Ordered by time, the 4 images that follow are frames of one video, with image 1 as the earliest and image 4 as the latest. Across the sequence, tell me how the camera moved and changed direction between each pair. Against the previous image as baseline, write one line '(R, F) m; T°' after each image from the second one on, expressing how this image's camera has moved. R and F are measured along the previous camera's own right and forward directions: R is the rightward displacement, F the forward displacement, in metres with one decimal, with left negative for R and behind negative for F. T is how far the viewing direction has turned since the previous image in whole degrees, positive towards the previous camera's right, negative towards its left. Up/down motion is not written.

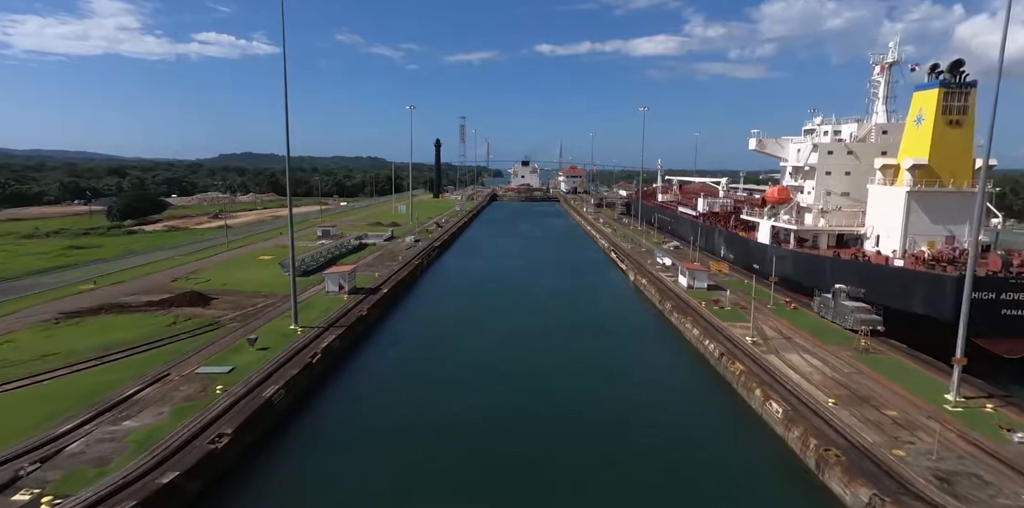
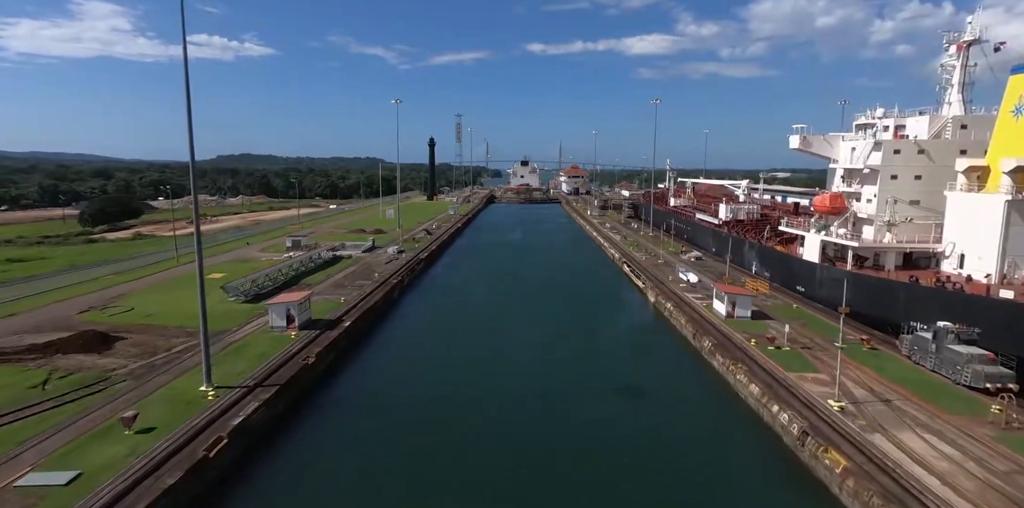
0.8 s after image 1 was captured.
(+0.2, +5.7) m; 0°
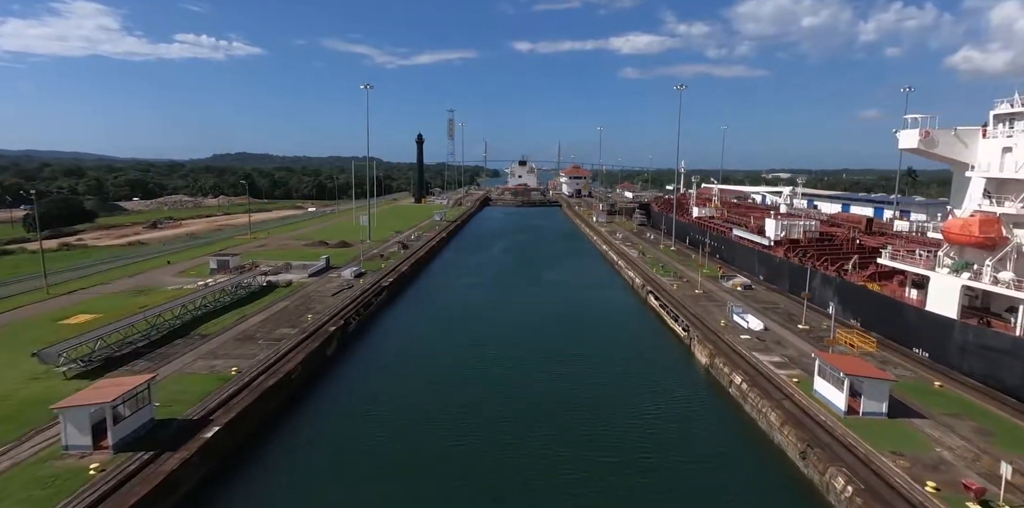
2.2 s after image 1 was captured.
(+0.4, +9.1) m; 0°
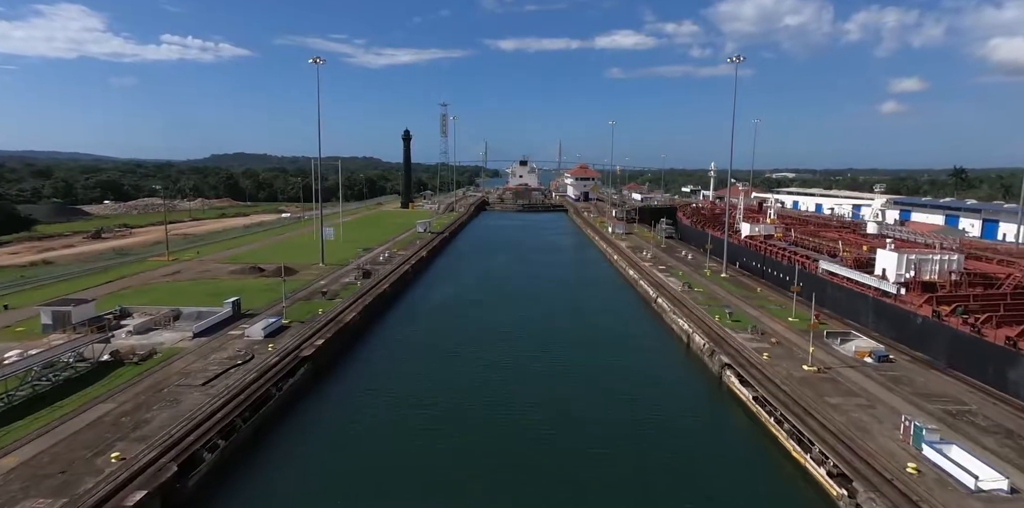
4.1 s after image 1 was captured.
(+0.2, +11.0) m; 0°
